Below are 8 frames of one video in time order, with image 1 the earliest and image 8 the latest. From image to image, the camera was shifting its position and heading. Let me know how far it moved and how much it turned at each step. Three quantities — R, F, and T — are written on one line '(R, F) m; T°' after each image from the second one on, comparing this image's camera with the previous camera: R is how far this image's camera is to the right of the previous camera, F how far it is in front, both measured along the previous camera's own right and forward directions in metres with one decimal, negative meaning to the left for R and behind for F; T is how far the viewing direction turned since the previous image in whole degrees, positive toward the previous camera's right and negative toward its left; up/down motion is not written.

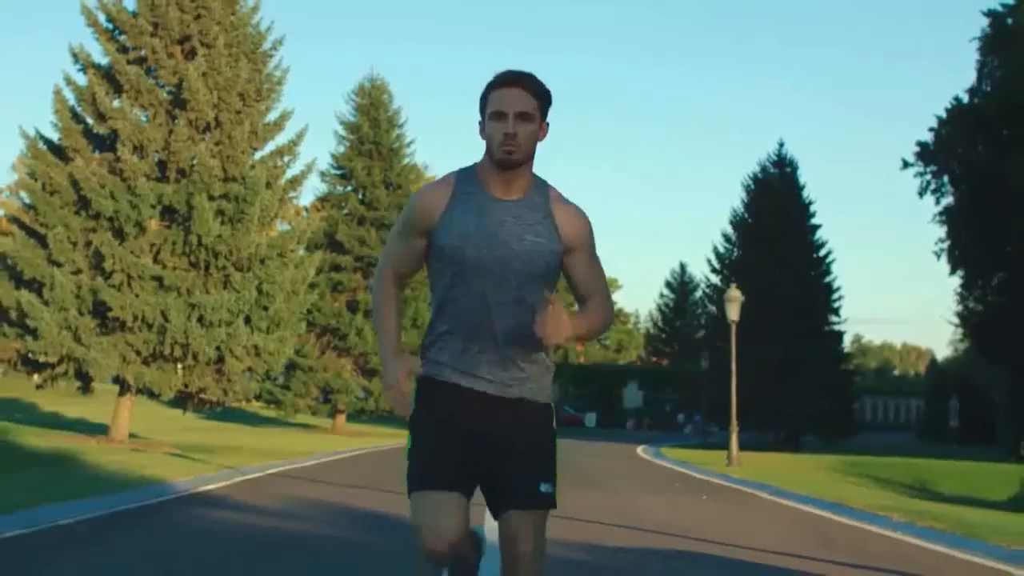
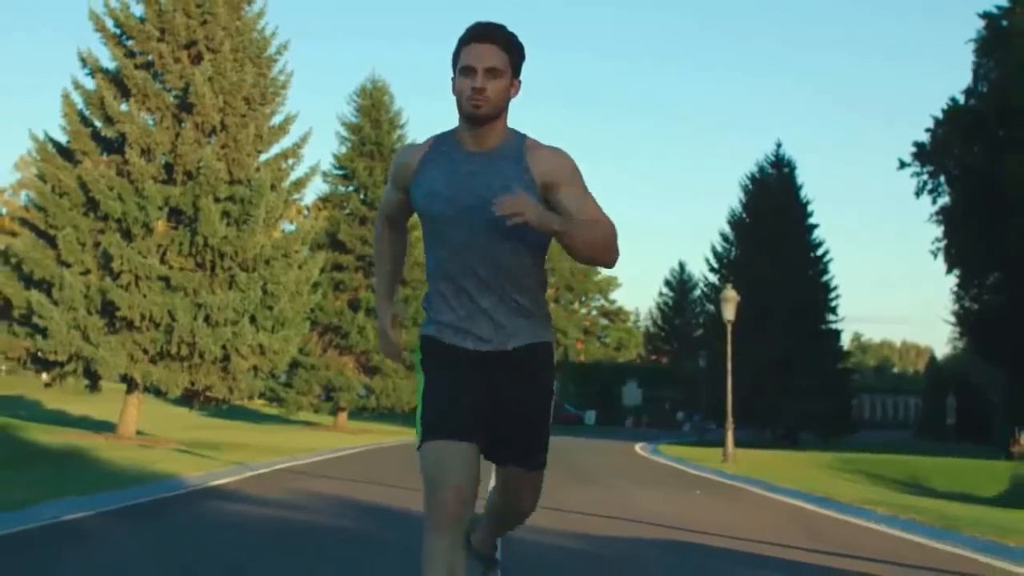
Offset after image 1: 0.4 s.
(0.0, -0.6) m; 0°
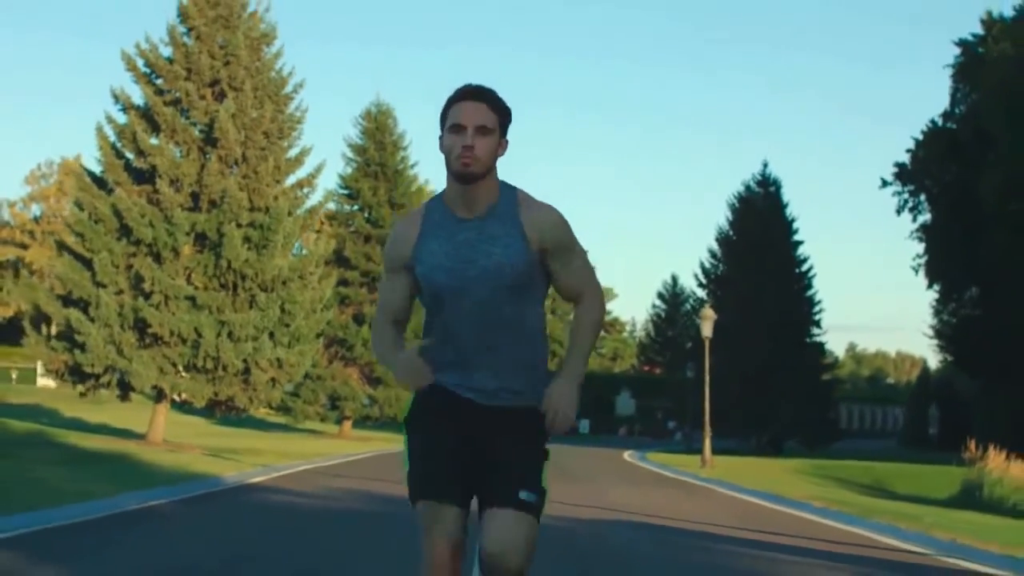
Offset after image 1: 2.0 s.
(0.0, -2.9) m; 0°
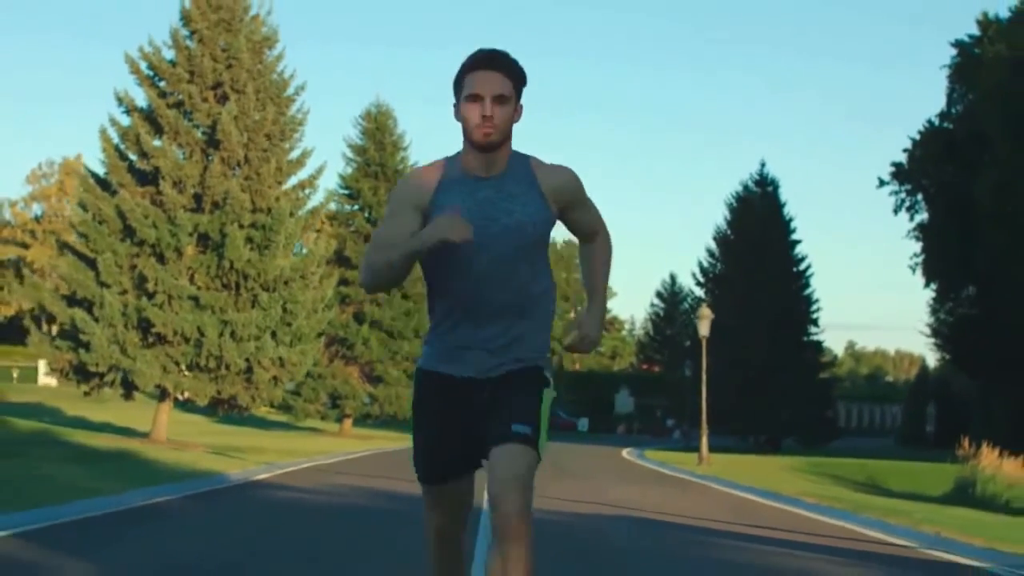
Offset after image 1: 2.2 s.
(0.0, -0.4) m; 0°
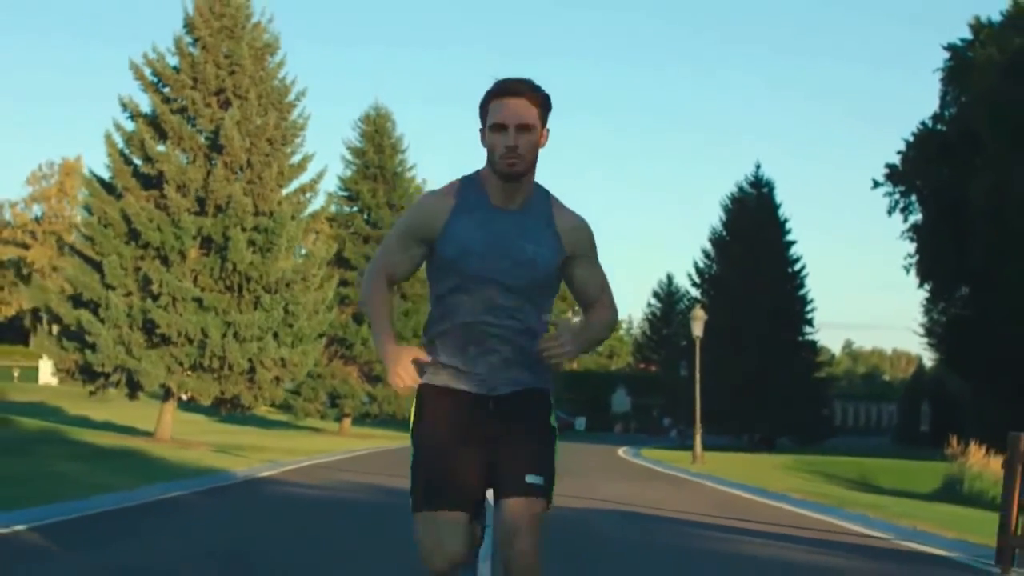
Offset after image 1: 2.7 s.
(0.0, -0.7) m; 0°
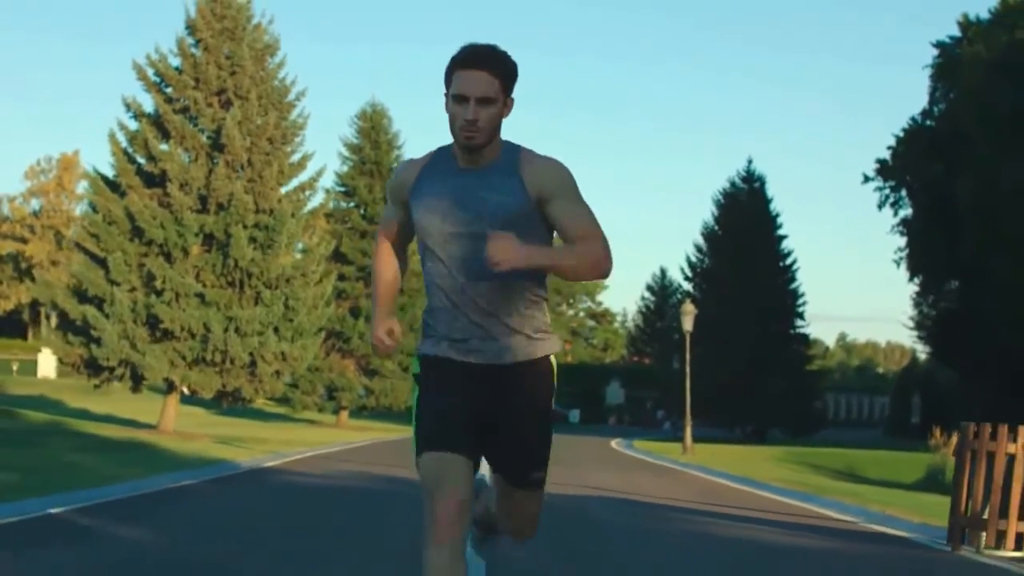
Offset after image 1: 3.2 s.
(0.0, -0.9) m; 0°
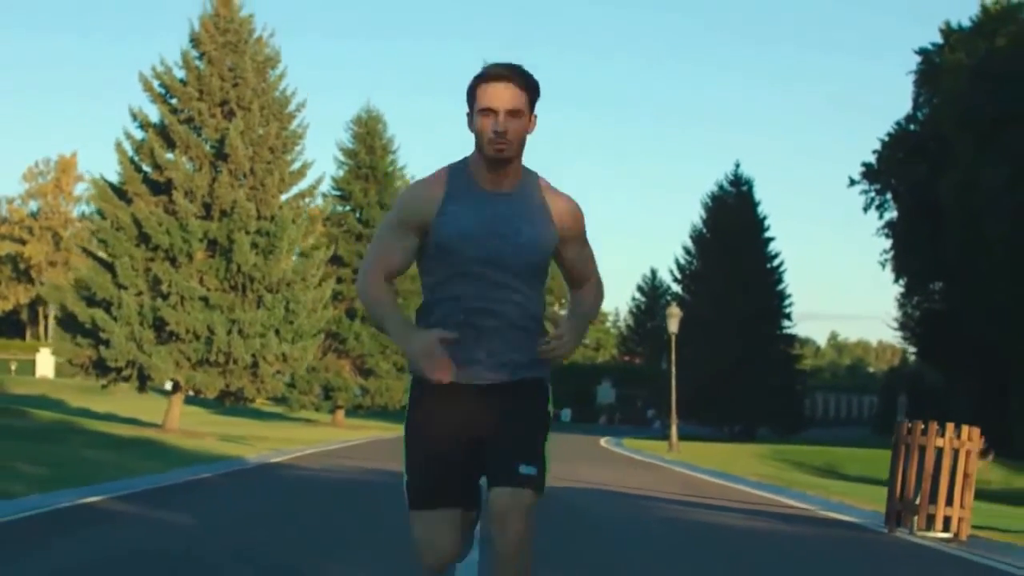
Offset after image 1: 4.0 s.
(0.0, -1.4) m; 0°
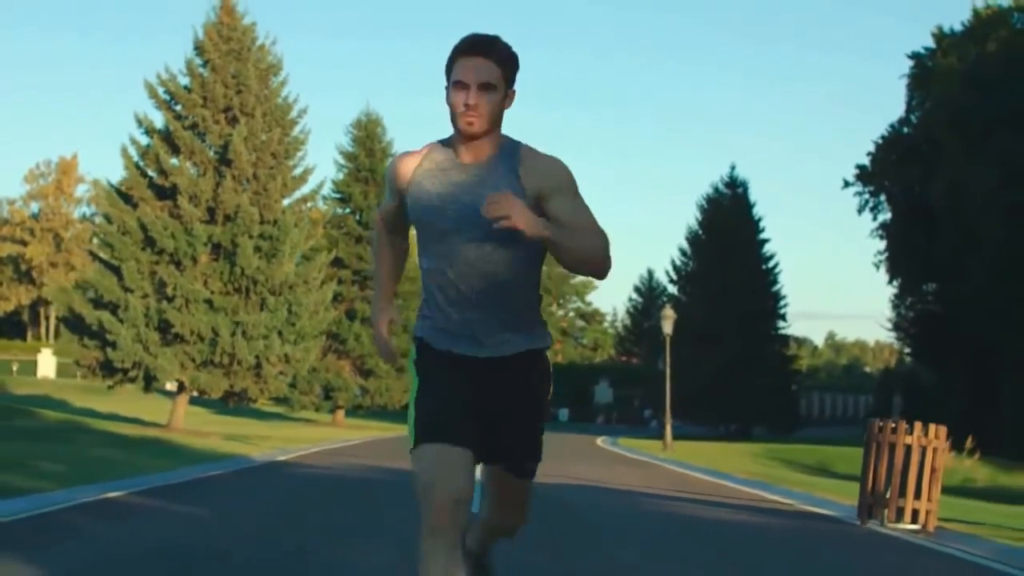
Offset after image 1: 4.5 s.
(0.0, -0.8) m; 0°
